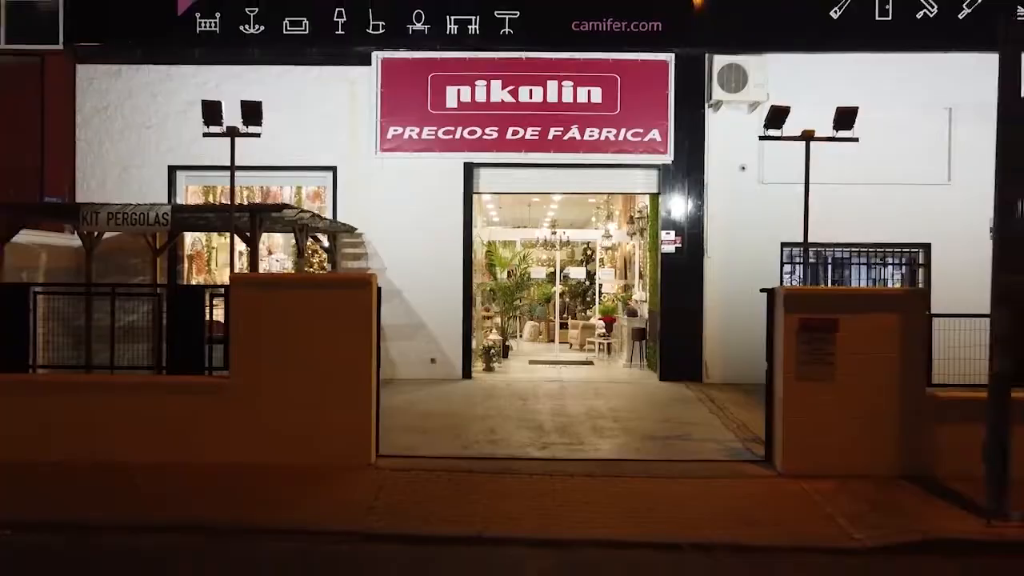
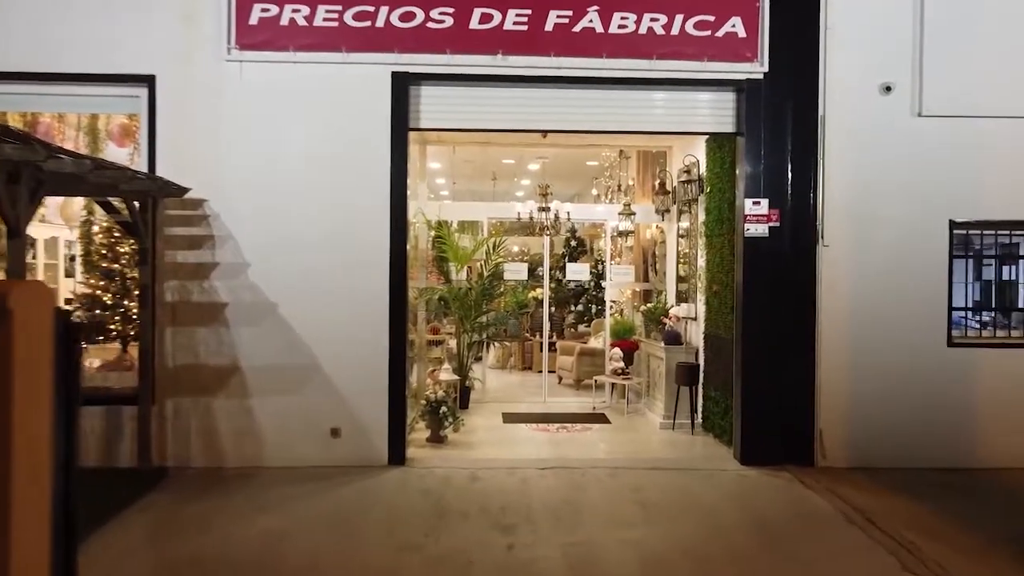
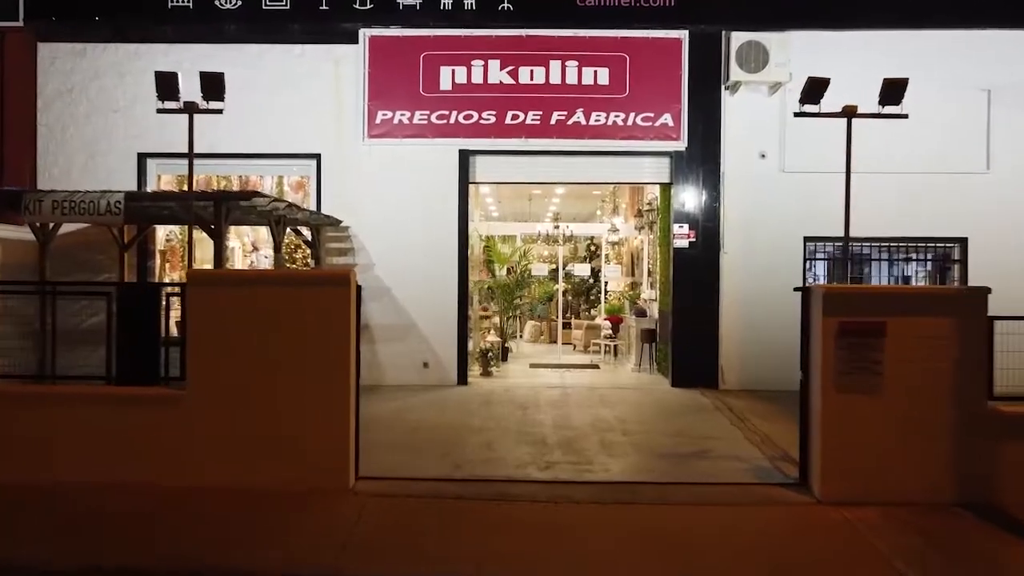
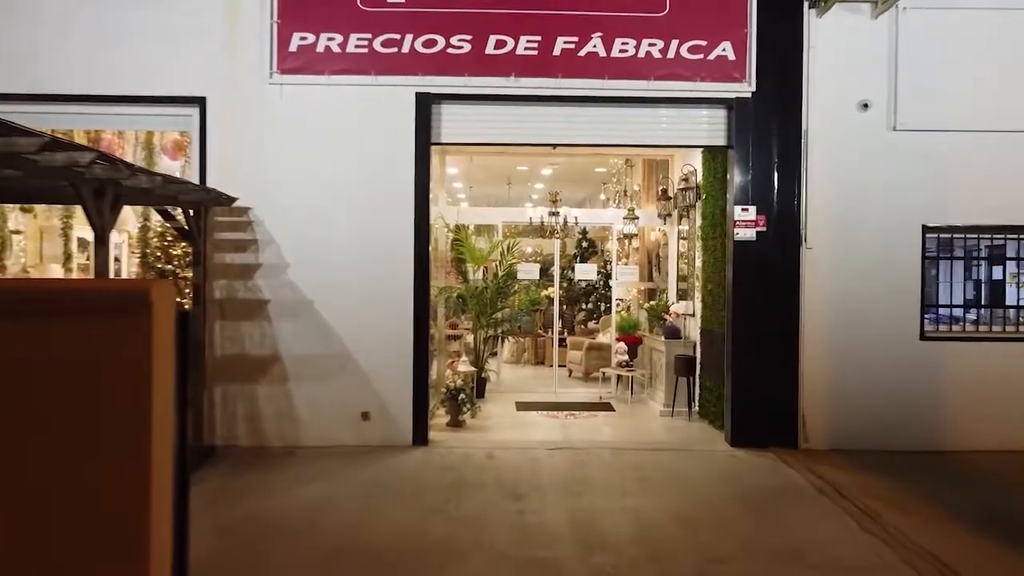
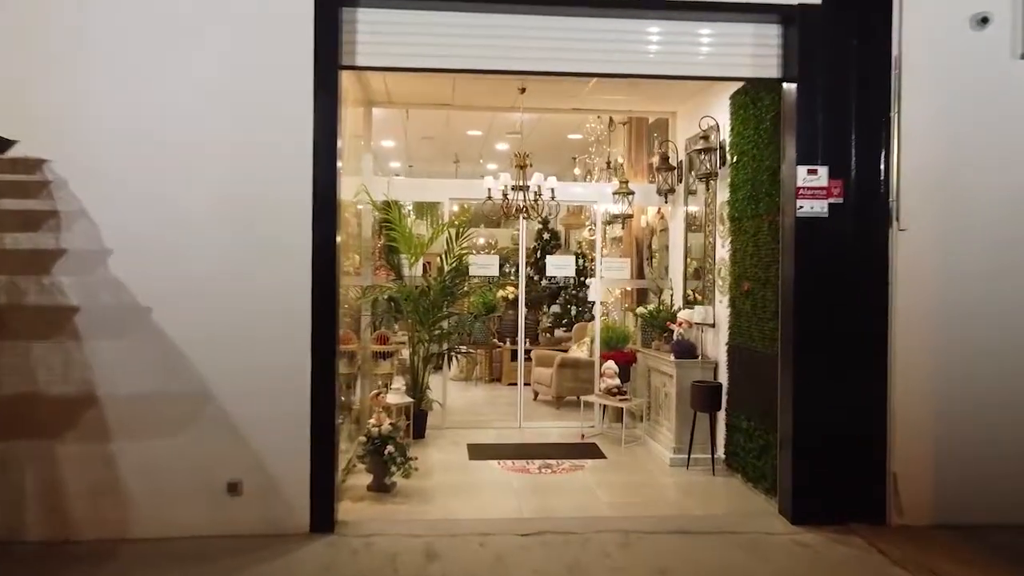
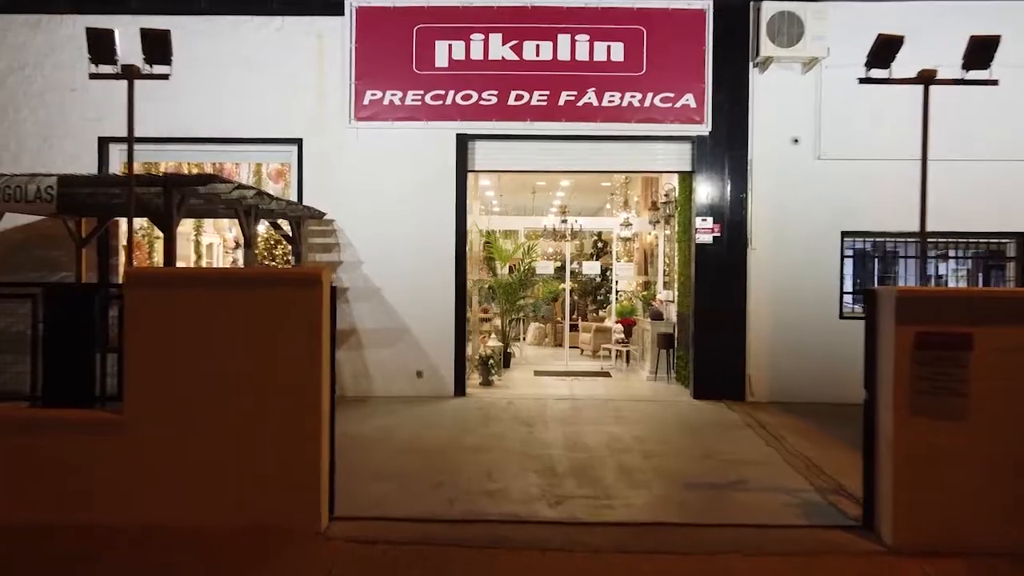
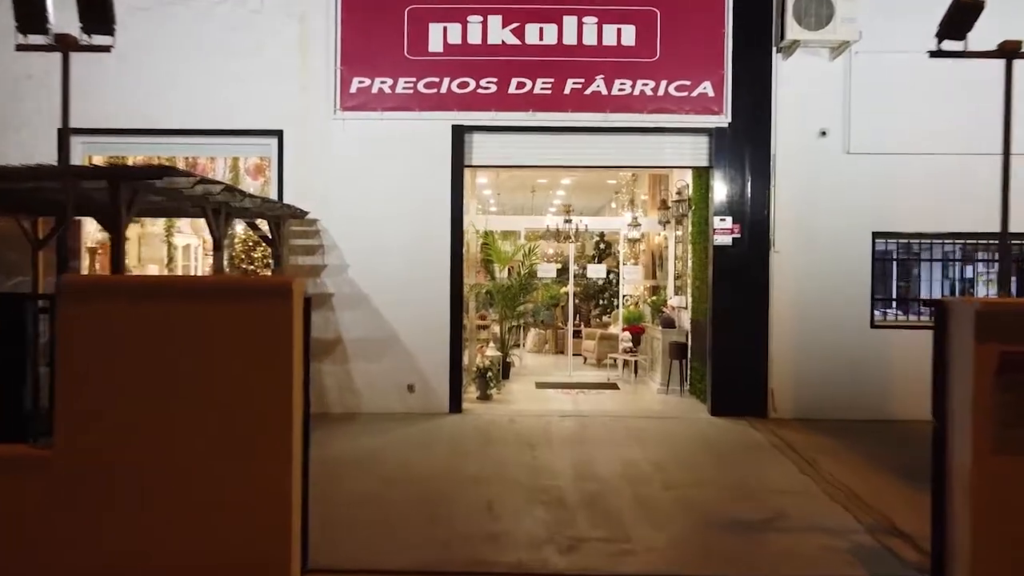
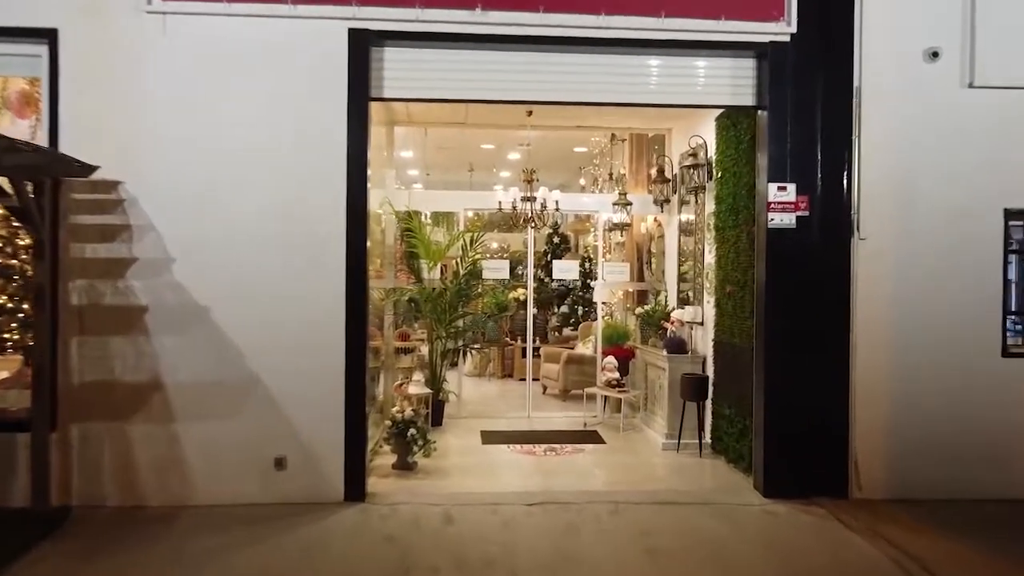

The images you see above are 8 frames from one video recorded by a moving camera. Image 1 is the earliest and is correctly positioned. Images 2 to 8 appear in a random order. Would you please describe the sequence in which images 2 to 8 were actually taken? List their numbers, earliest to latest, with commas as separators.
3, 6, 7, 4, 2, 8, 5
